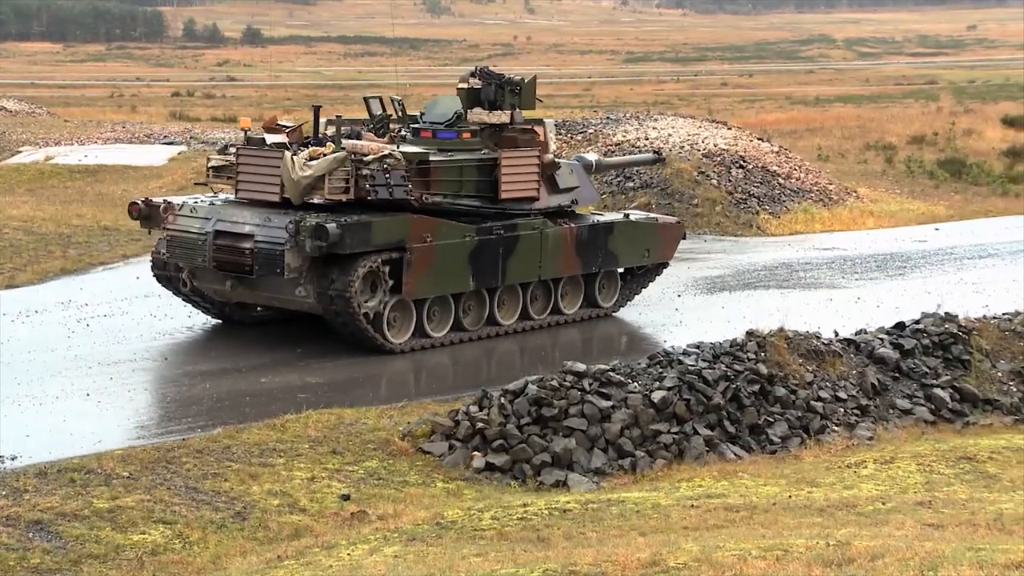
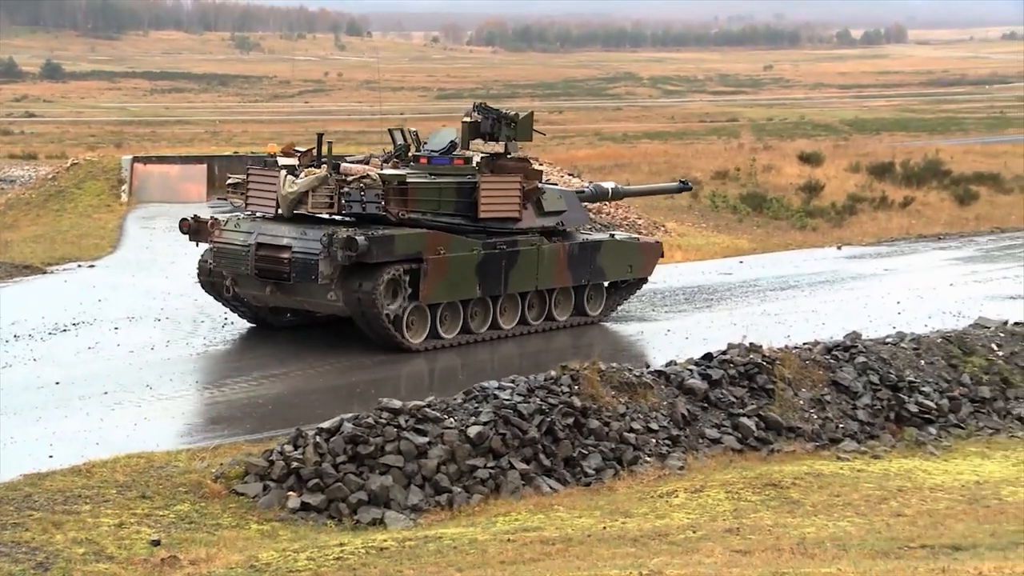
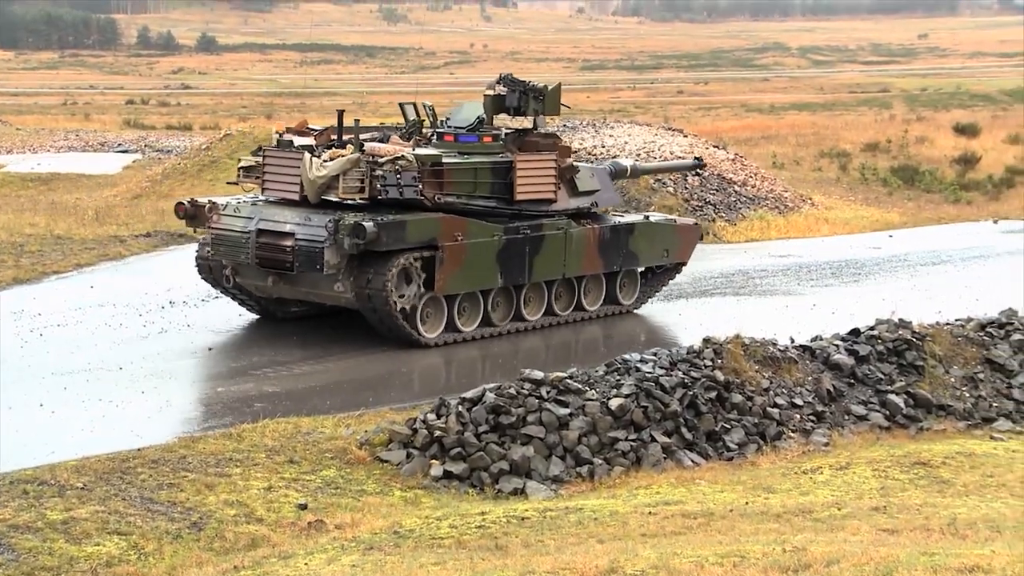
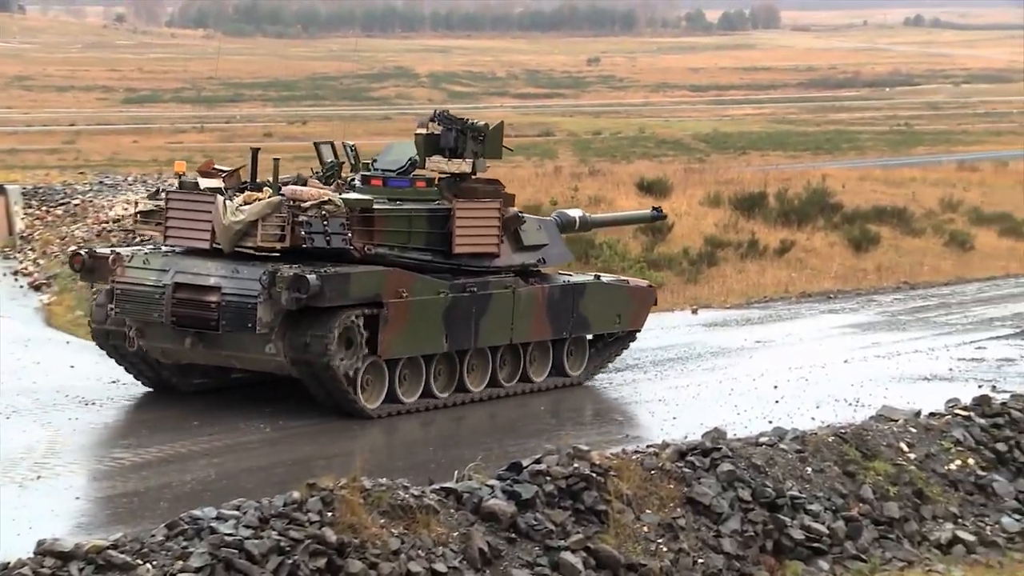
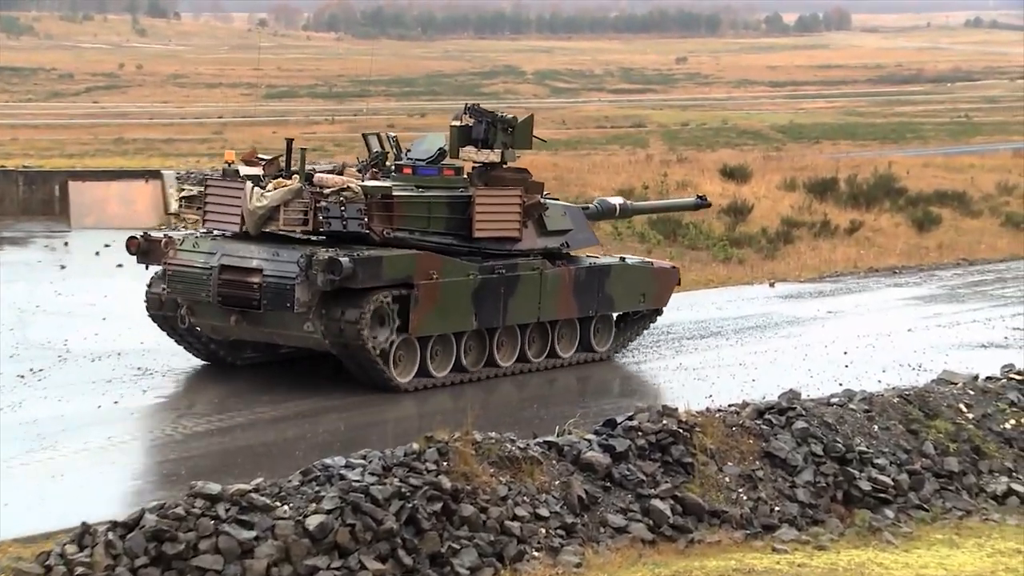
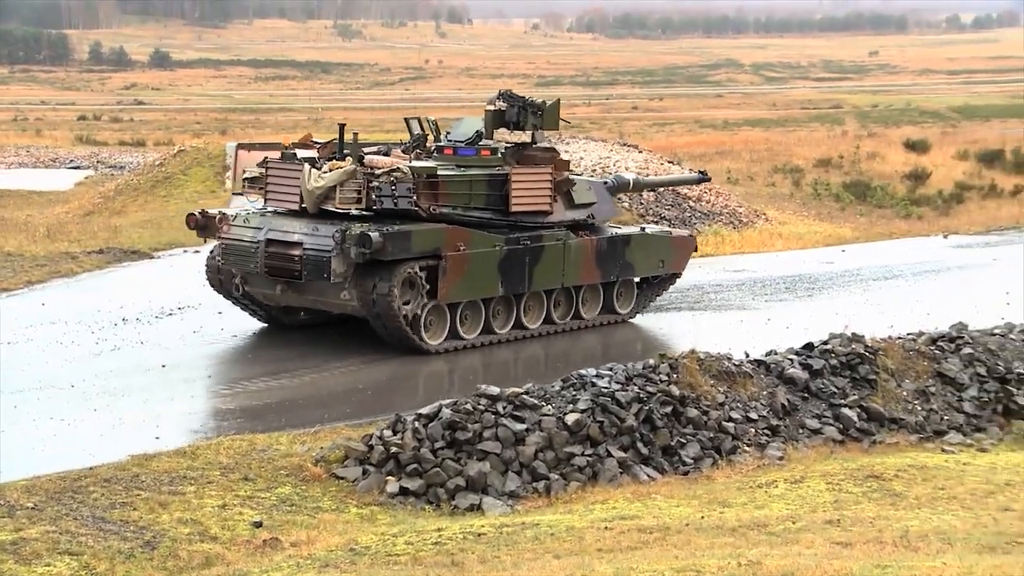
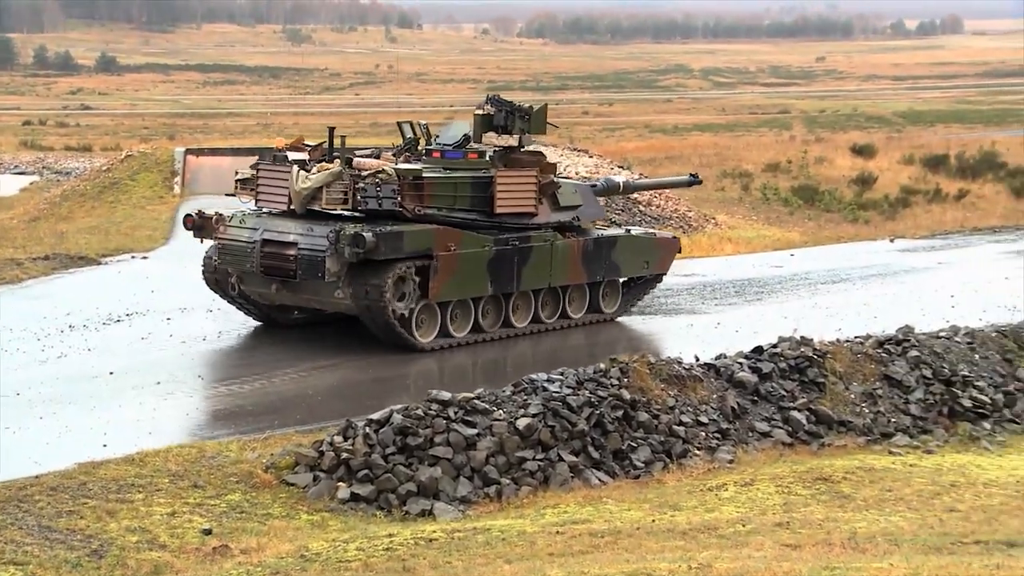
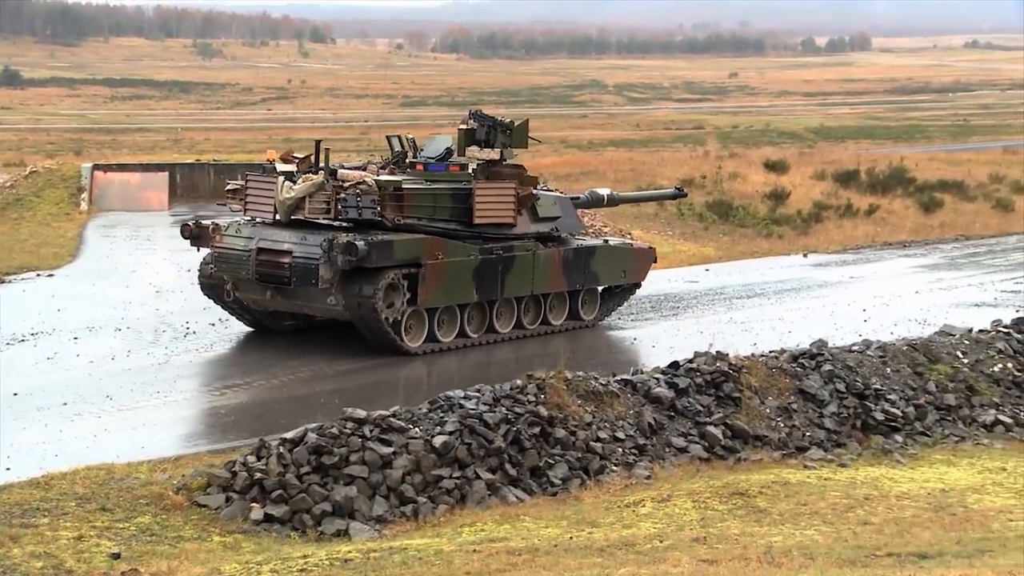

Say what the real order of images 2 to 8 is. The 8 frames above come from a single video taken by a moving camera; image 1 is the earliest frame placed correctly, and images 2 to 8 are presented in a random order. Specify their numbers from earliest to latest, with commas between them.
3, 6, 7, 2, 8, 5, 4
